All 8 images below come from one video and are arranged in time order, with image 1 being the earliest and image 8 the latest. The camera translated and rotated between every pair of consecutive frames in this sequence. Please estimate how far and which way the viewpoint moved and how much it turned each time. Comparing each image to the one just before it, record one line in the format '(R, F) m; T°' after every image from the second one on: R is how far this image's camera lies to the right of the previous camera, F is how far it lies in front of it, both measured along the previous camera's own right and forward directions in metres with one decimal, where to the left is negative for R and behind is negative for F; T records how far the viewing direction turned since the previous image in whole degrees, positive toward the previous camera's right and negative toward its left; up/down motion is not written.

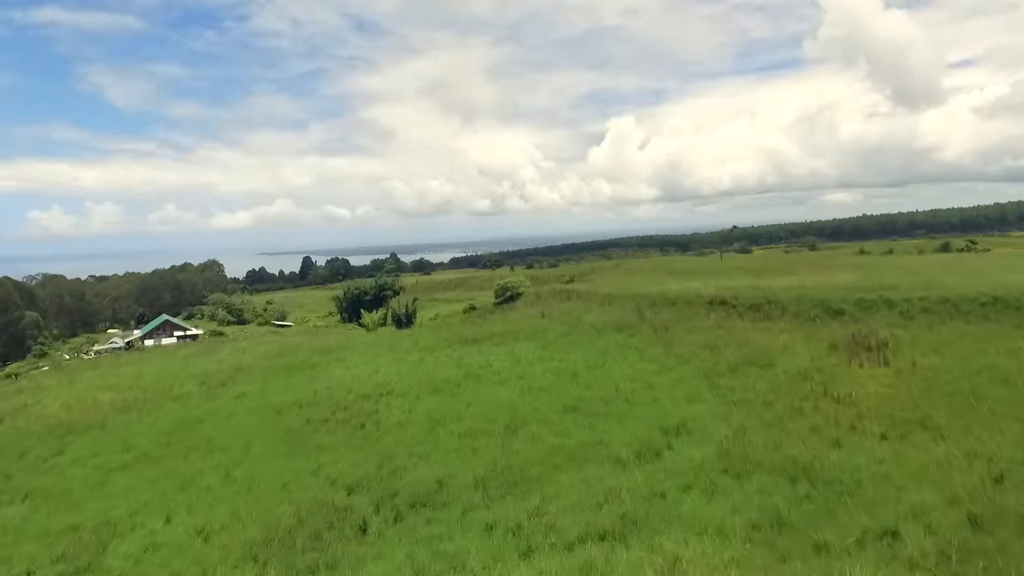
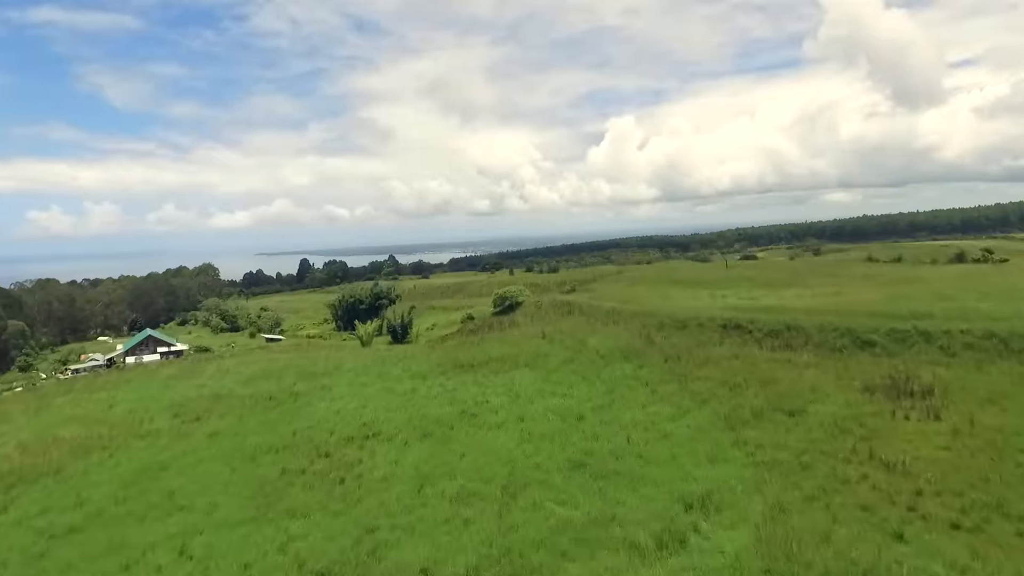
(0.0, +2.1) m; 0°
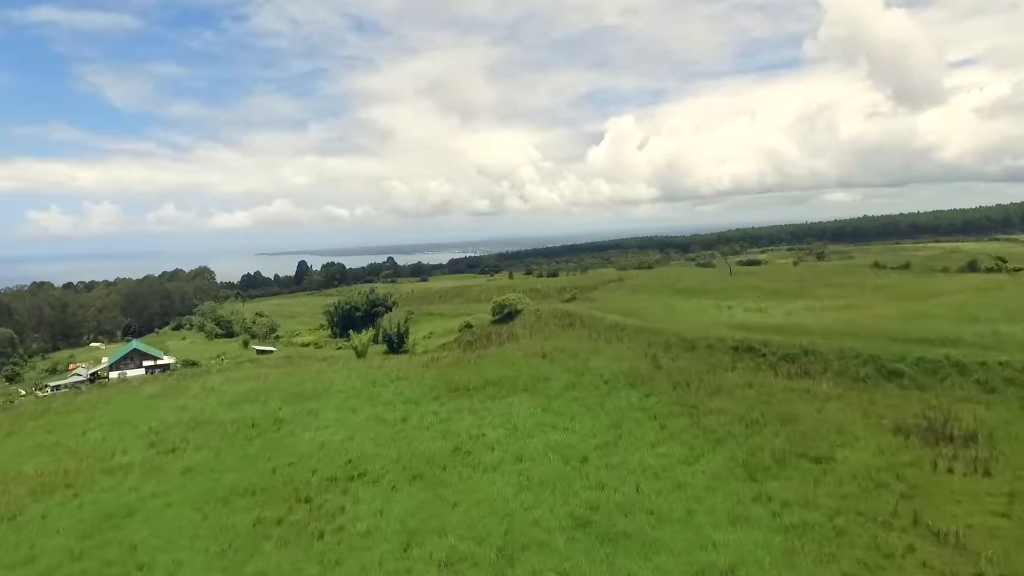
(+0.1, +1.6) m; 0°
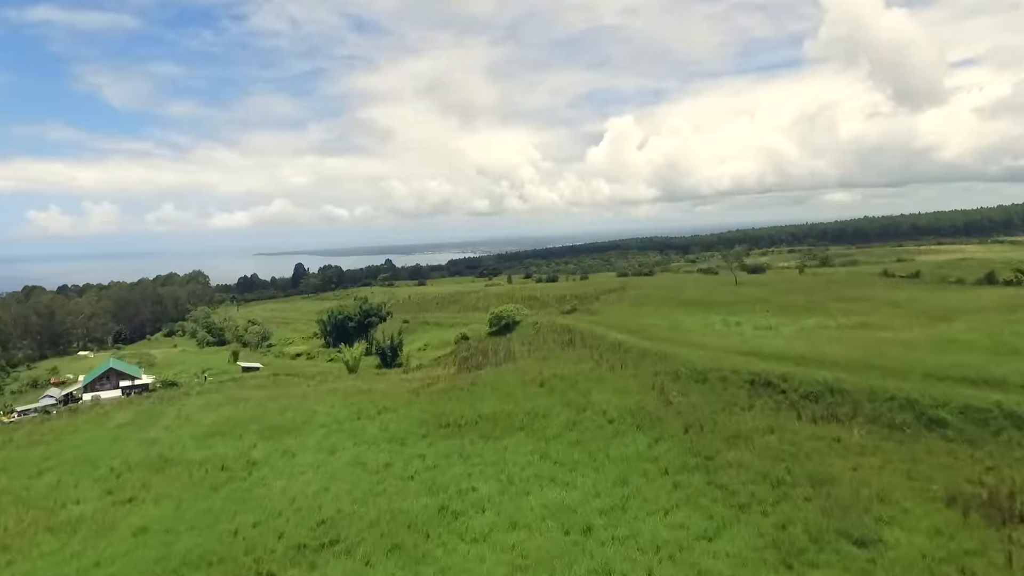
(+0.2, +2.3) m; 0°
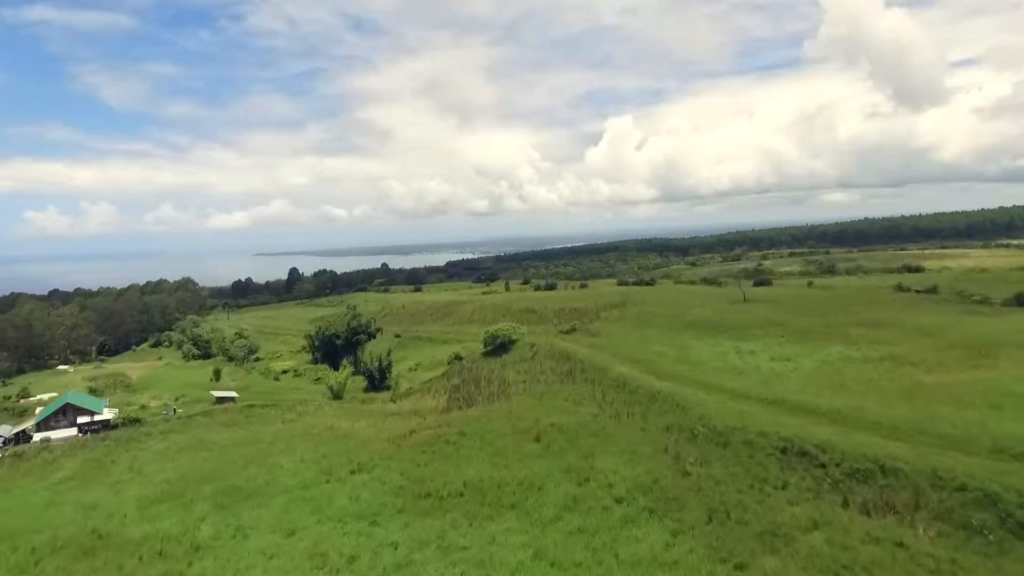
(+0.3, +3.5) m; 0°
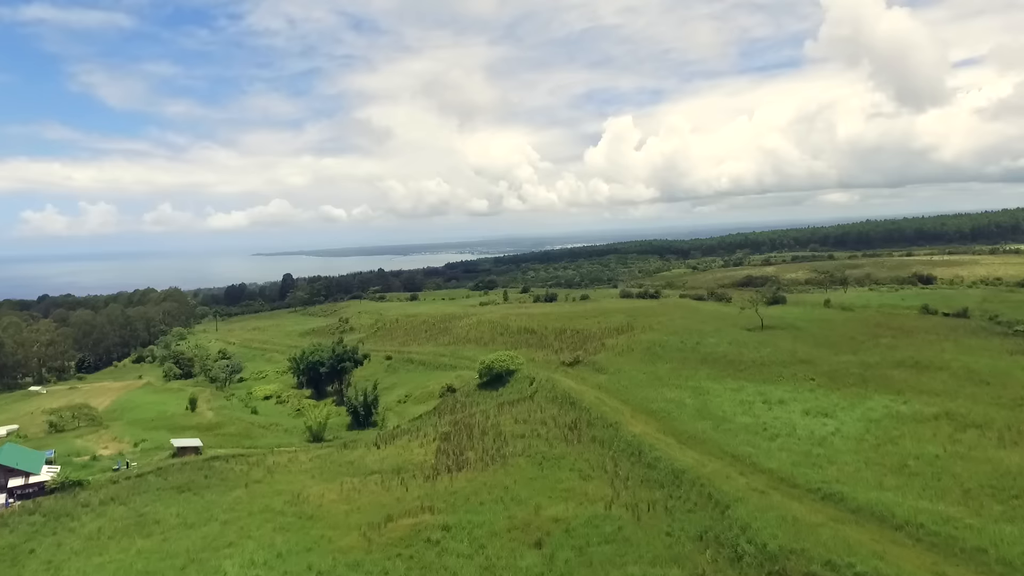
(+0.1, +4.9) m; 0°
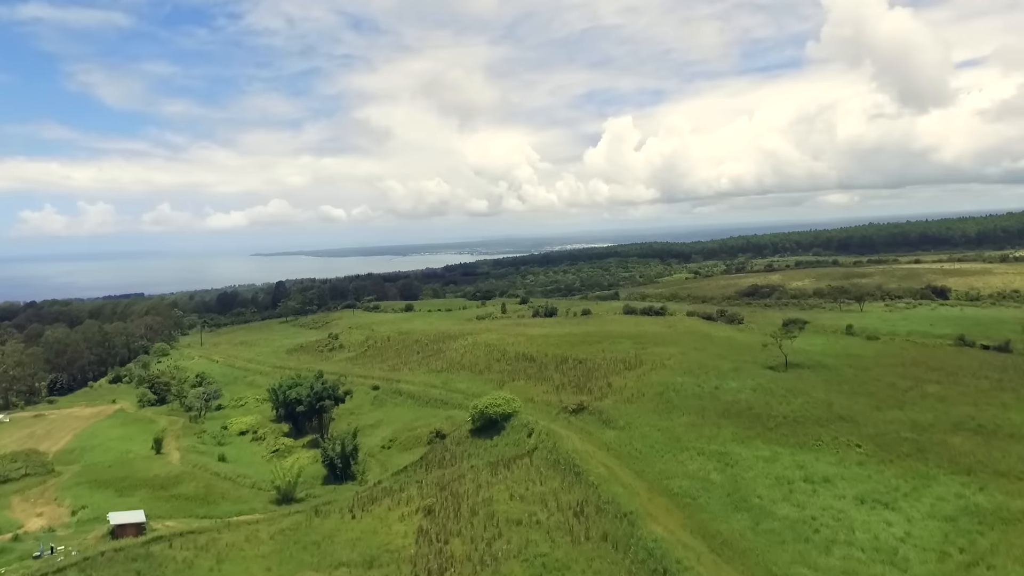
(+0.2, +5.8) m; 0°
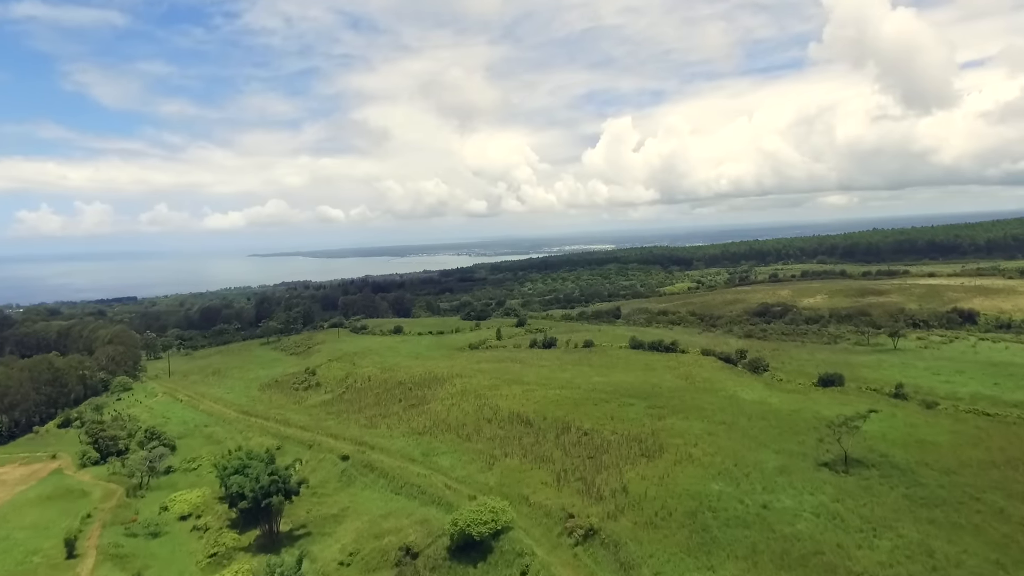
(+0.6, +10.6) m; 0°
